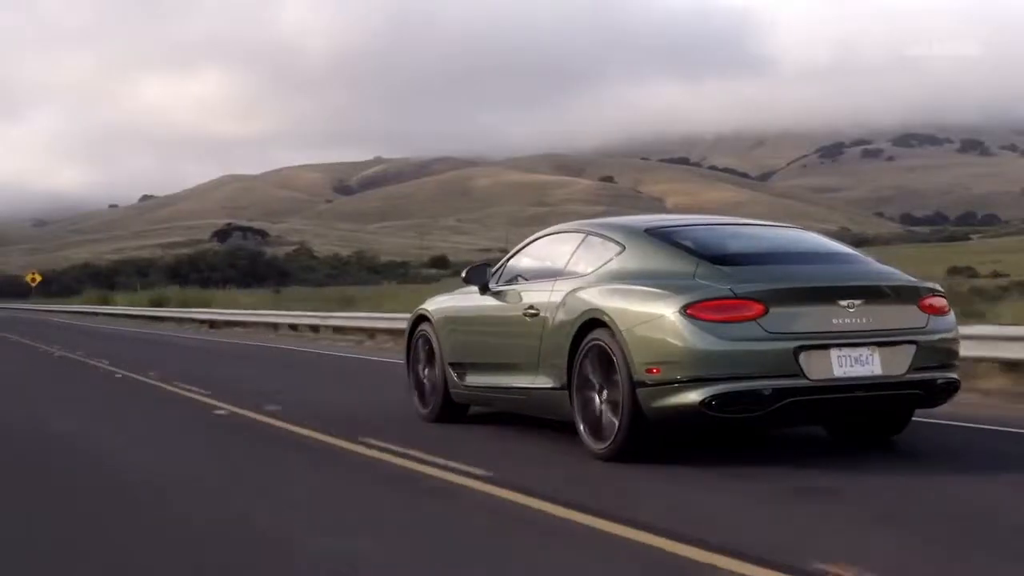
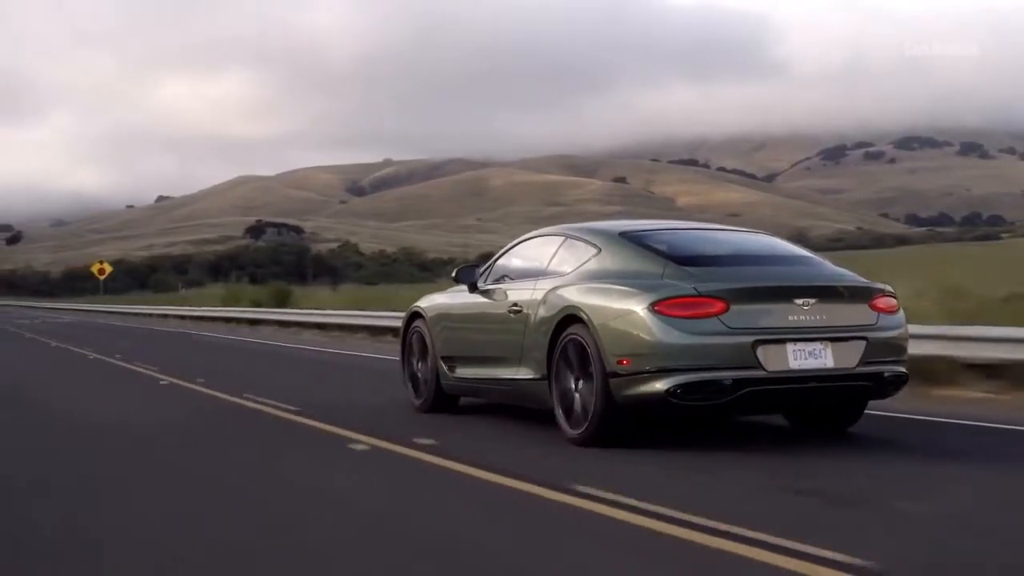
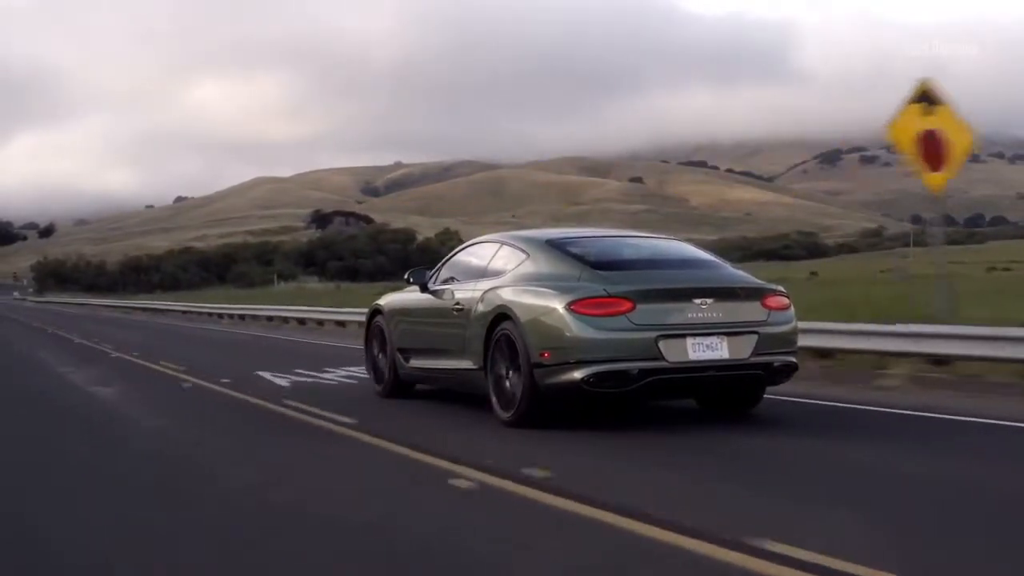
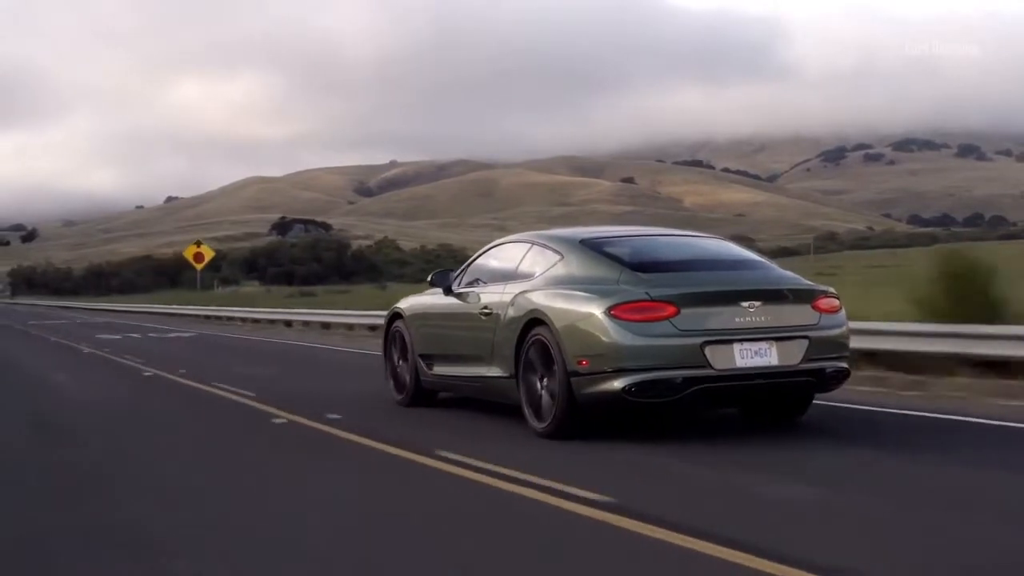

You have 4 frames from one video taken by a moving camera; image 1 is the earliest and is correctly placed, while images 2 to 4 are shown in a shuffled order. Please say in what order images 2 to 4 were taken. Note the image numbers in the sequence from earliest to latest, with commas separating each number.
2, 4, 3
